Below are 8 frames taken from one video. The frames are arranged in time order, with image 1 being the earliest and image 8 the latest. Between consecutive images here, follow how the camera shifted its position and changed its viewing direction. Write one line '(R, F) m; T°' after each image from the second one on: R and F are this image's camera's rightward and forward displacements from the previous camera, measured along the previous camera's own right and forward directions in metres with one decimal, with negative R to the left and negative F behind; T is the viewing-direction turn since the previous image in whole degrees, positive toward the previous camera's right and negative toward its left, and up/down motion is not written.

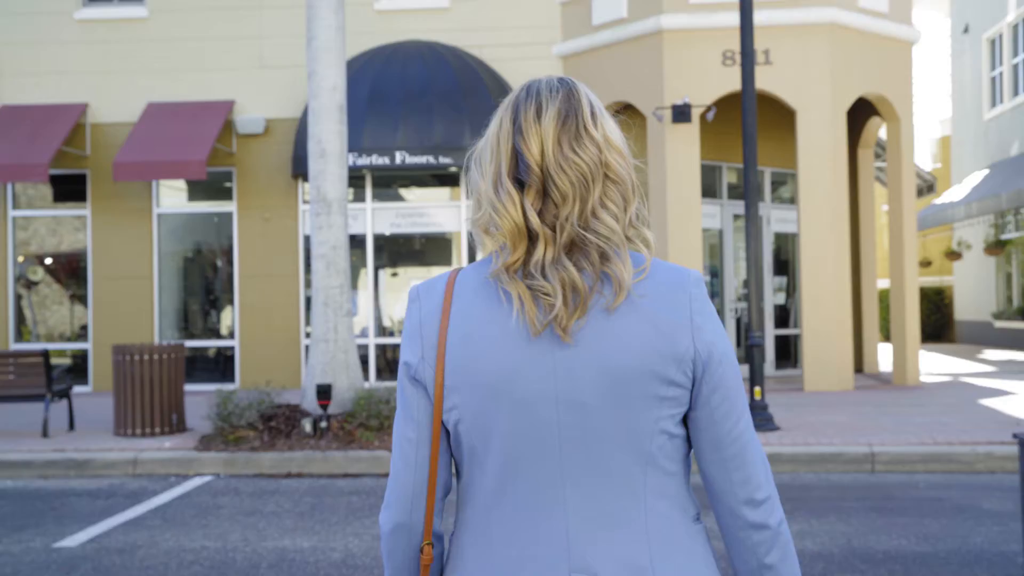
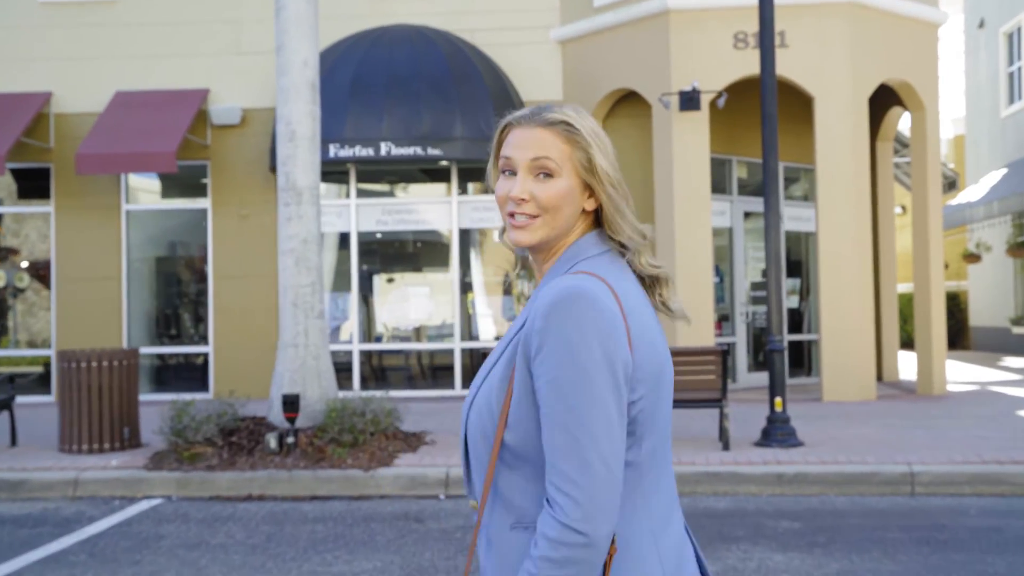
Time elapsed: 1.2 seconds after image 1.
(+0.1, +1.1) m; 0°
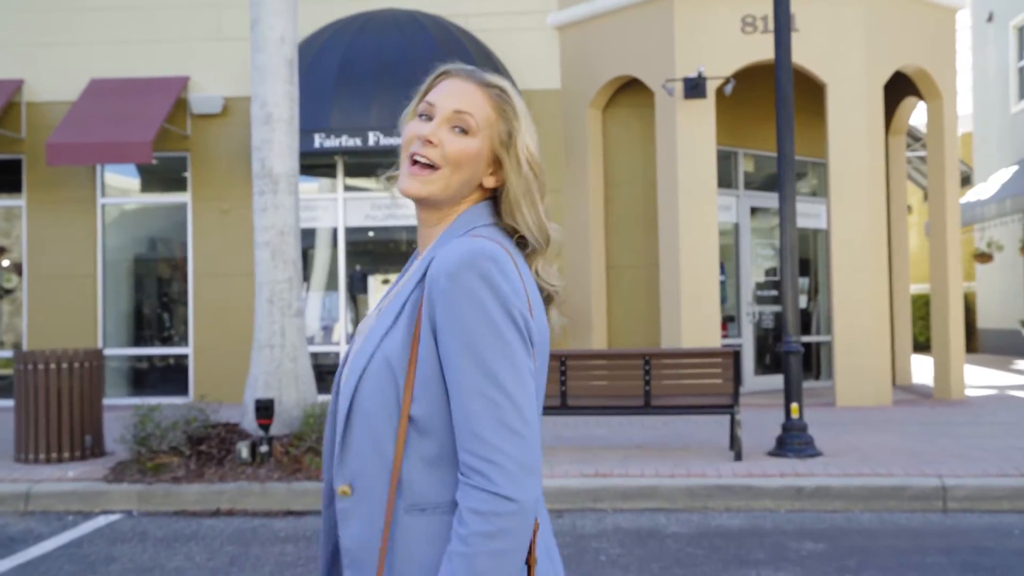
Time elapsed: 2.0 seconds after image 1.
(0.0, +0.7) m; 0°
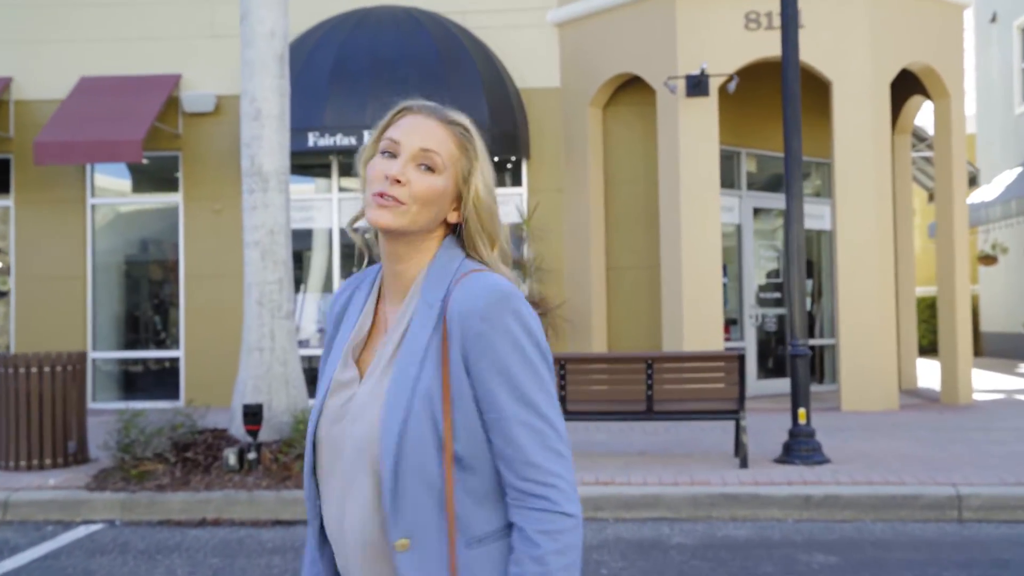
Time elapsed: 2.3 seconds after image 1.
(0.0, +0.3) m; 0°
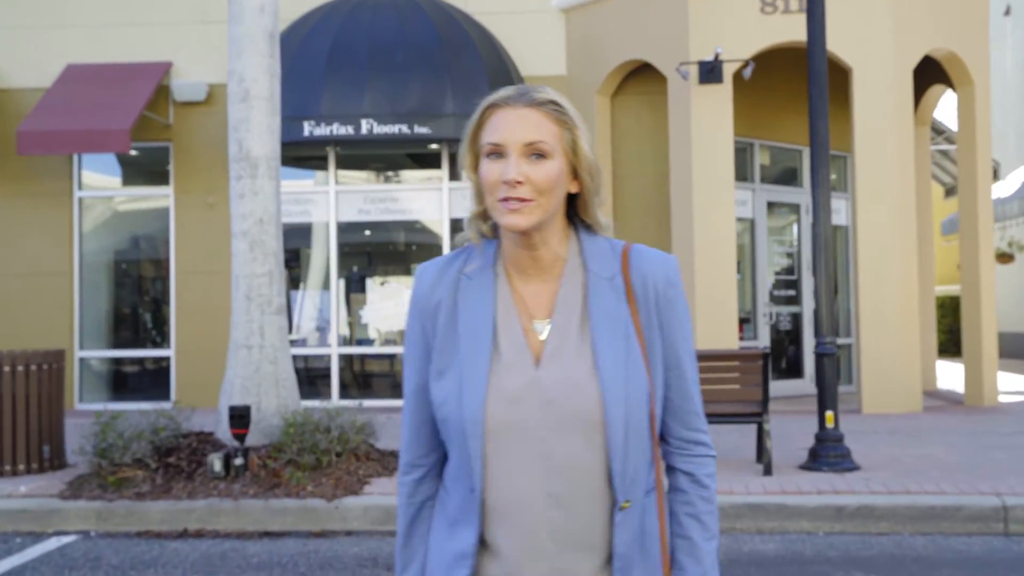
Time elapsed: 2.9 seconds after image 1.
(0.0, +0.6) m; 0°
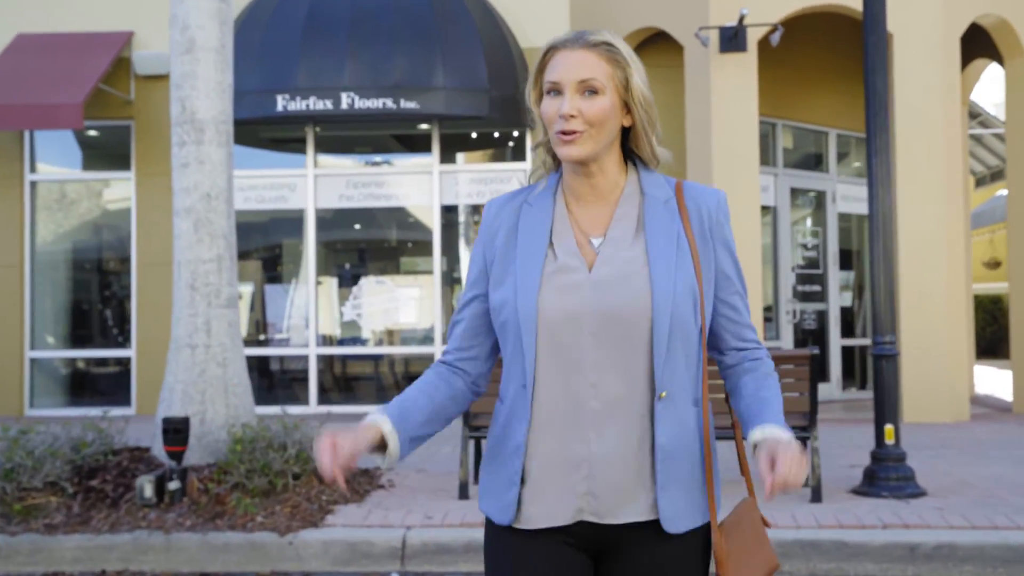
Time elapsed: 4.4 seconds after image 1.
(0.0, +1.3) m; 0°
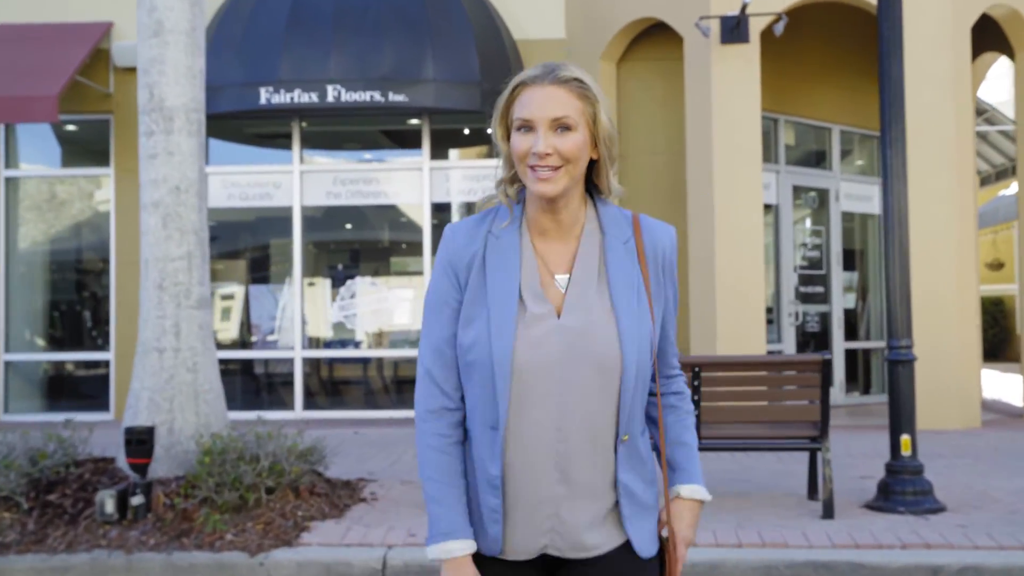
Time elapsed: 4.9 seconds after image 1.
(0.0, +0.4) m; 0°
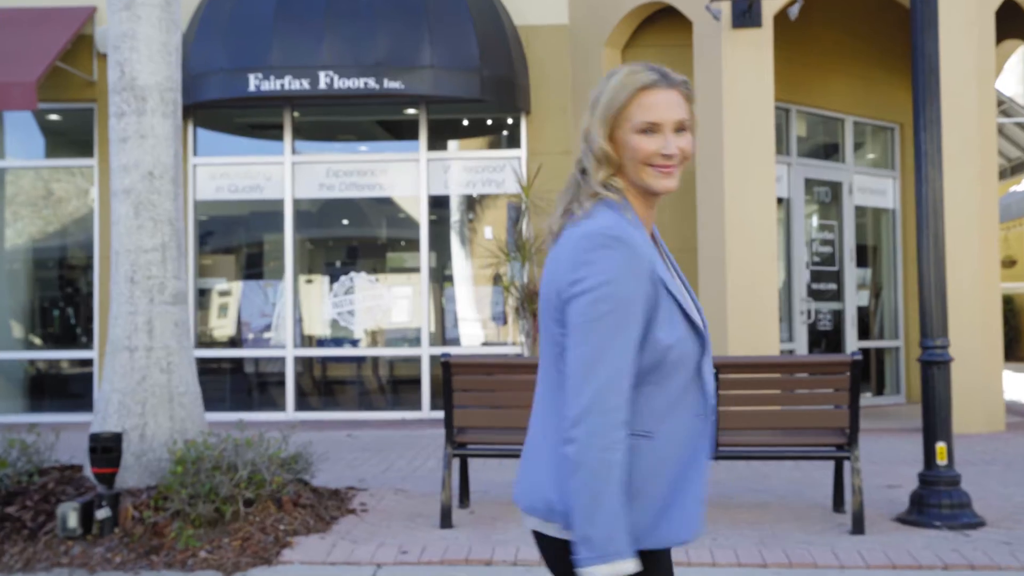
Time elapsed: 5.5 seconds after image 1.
(0.0, +0.5) m; 0°
